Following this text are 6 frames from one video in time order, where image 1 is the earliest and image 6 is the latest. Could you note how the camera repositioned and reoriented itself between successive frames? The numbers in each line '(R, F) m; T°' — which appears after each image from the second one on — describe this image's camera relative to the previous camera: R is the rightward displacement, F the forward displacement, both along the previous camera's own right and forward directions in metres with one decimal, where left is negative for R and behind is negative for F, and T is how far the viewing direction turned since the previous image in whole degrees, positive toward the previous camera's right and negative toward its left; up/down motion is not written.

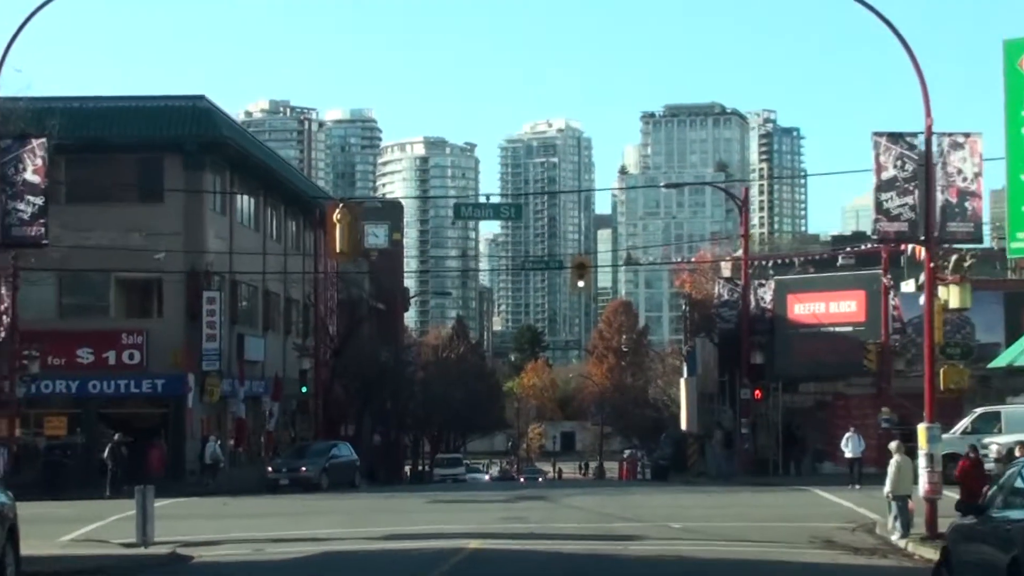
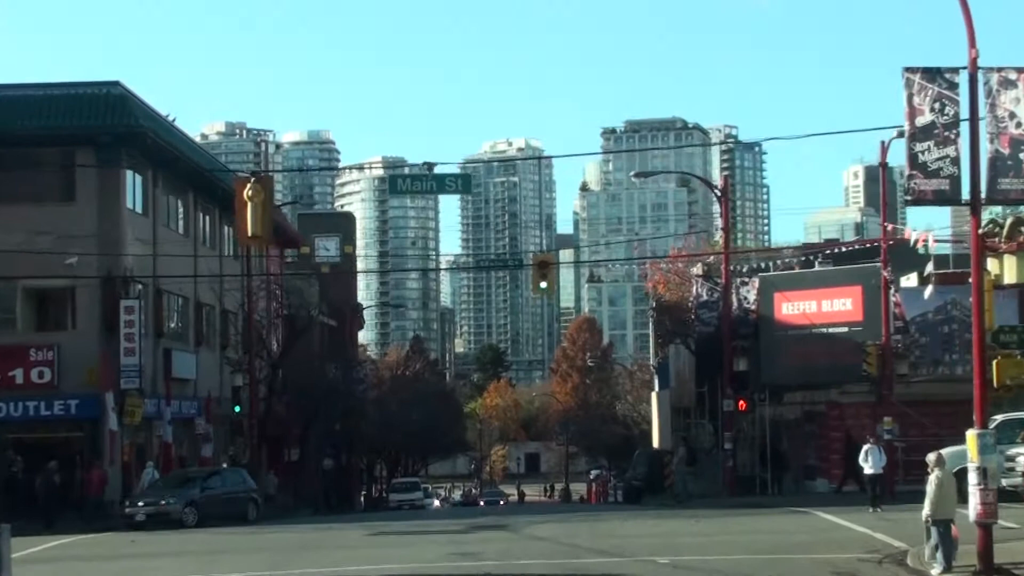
(+0.1, +4.7) m; +1°
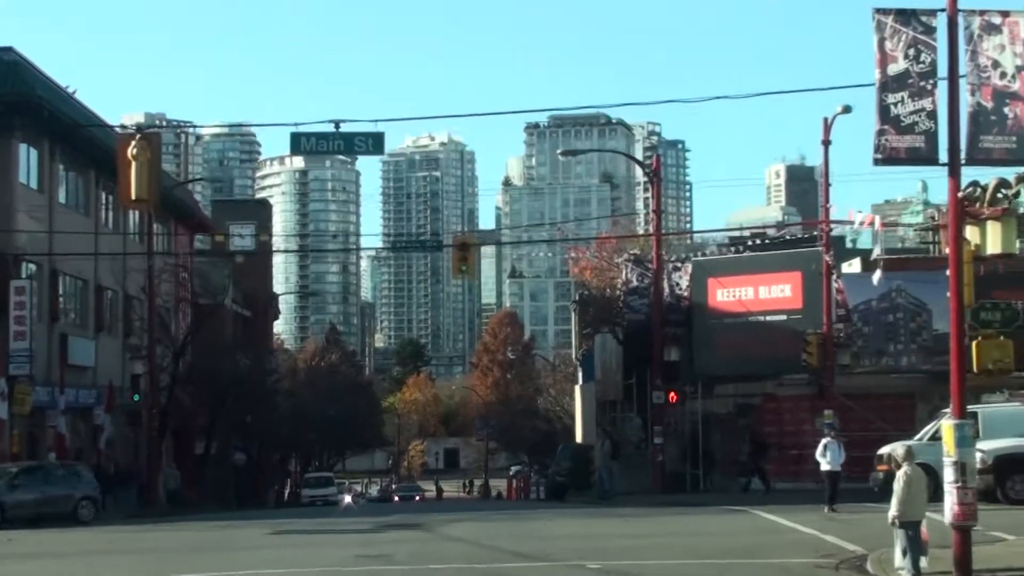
(+0.1, +2.4) m; +2°
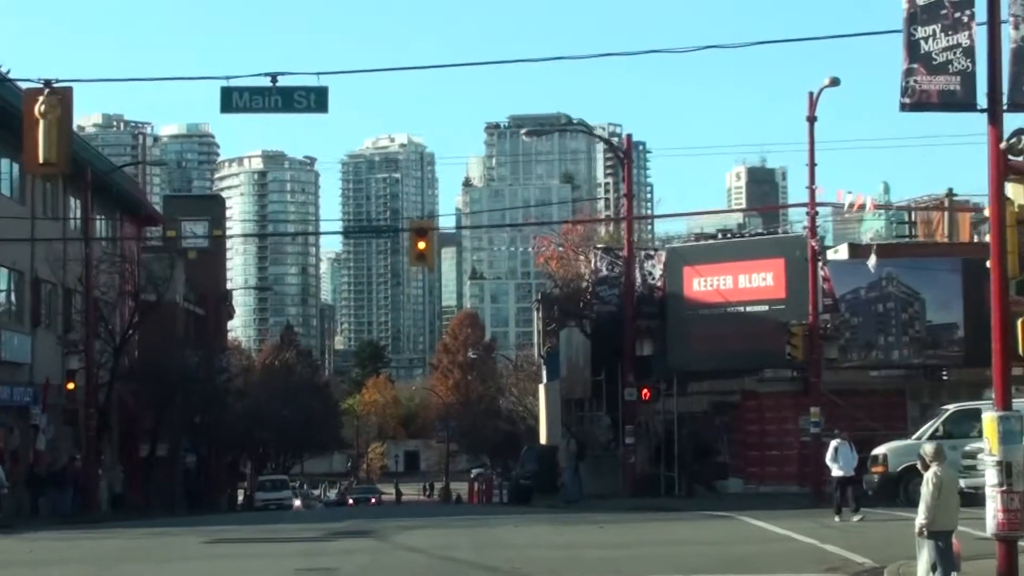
(0.0, +2.5) m; +1°
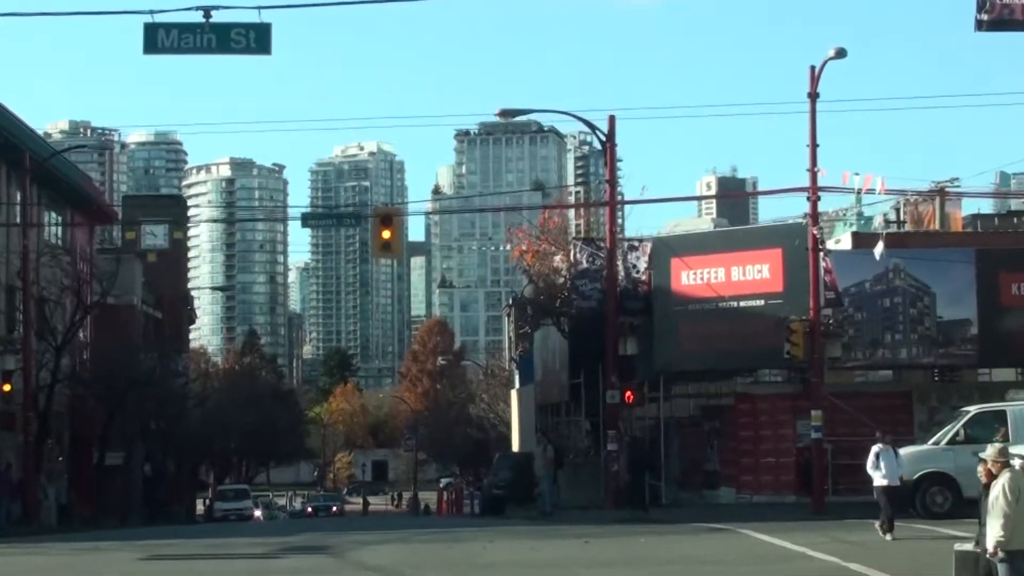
(-0.1, +2.7) m; +1°
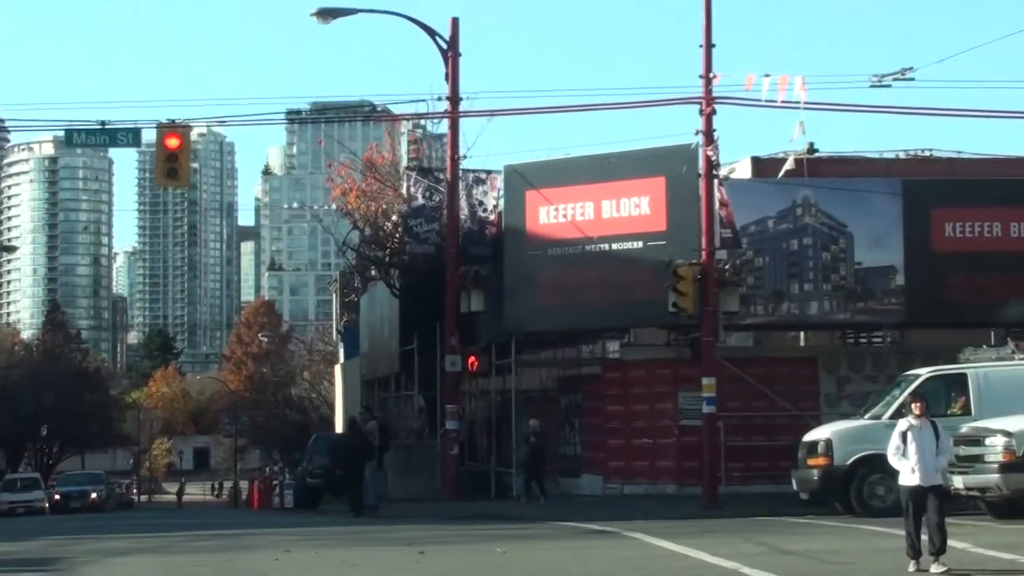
(+0.2, +6.1) m; +4°
